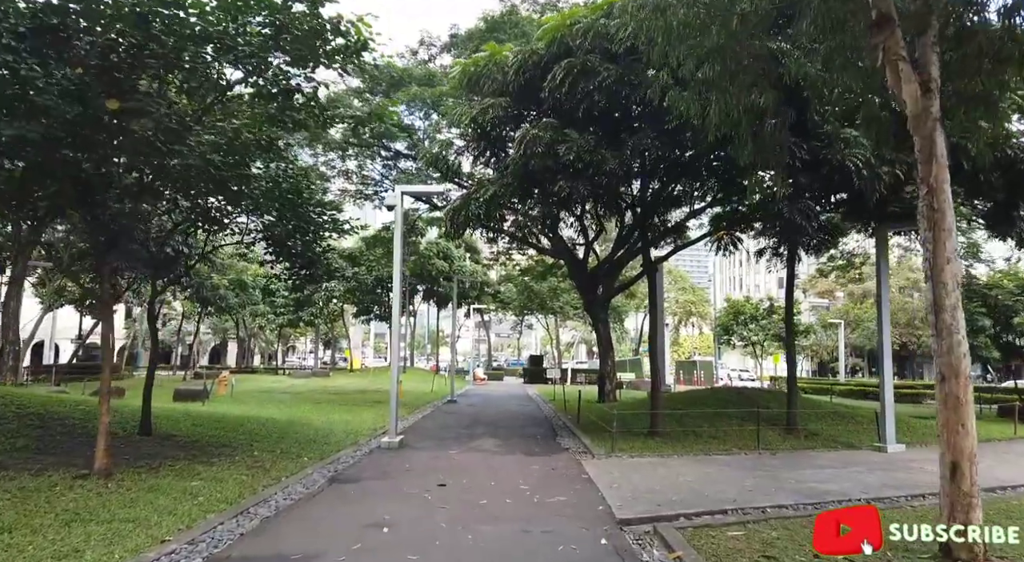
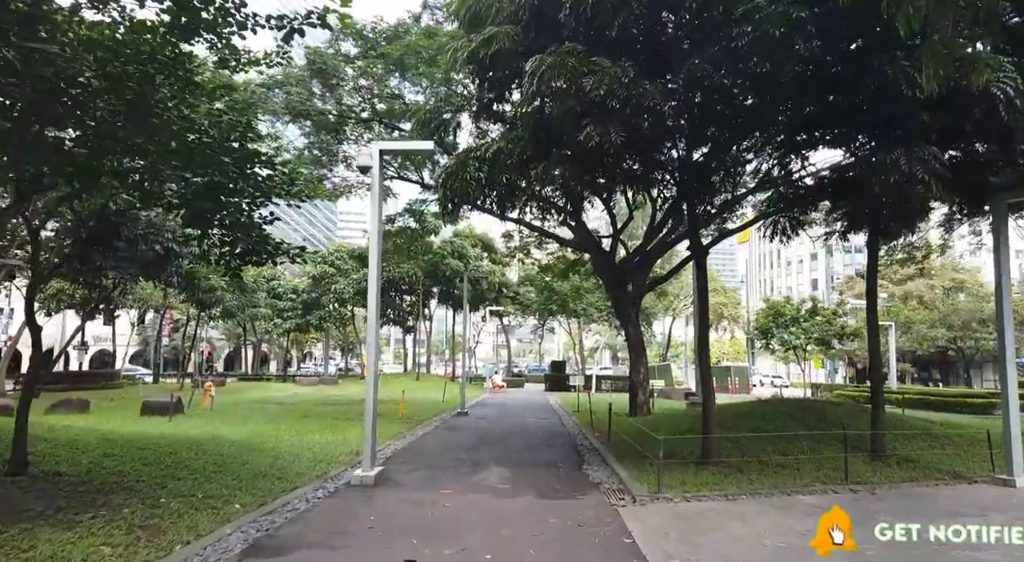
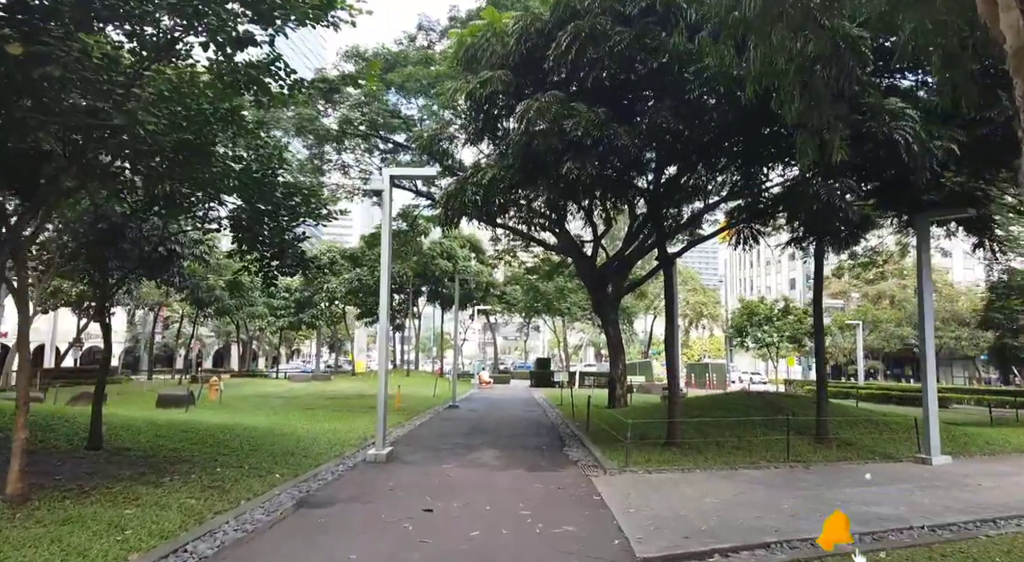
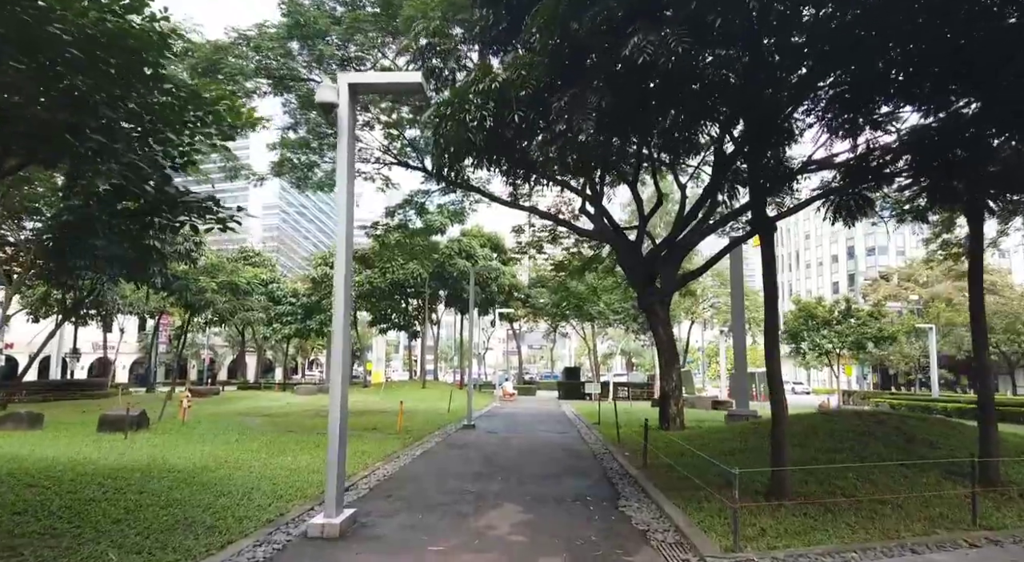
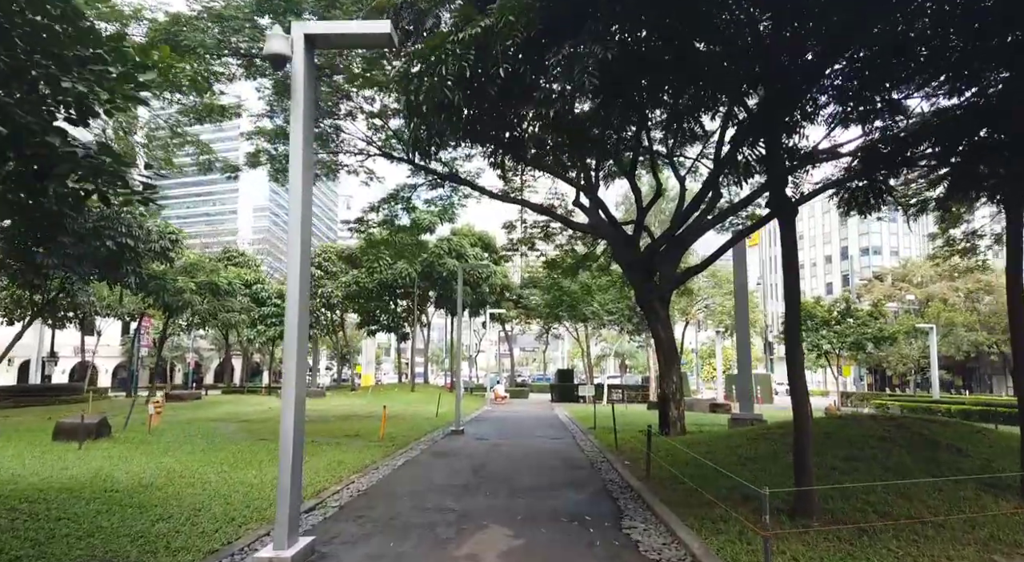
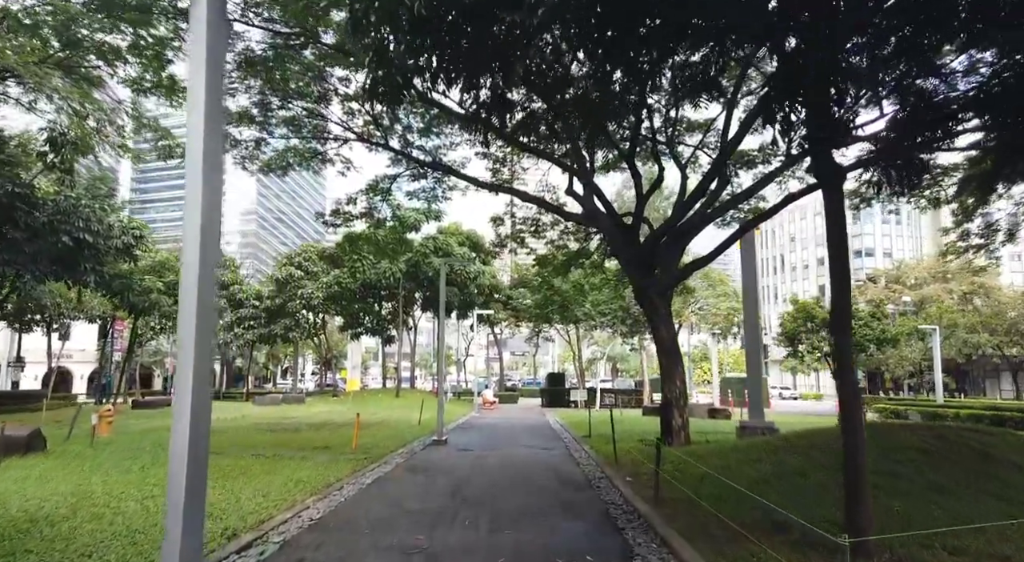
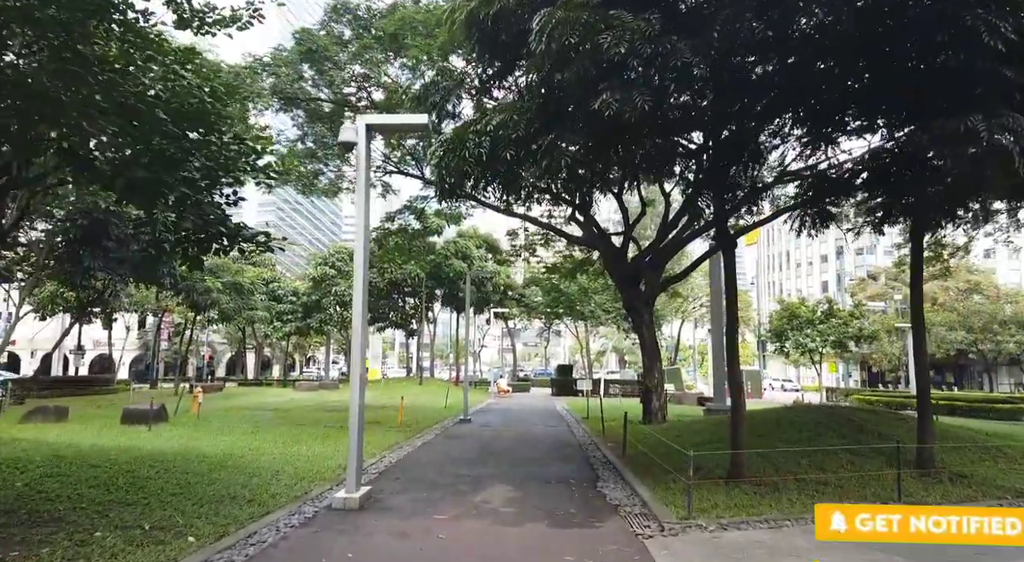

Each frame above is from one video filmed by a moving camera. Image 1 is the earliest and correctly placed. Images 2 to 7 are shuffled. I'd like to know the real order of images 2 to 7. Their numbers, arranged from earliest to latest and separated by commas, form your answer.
3, 2, 7, 4, 5, 6
